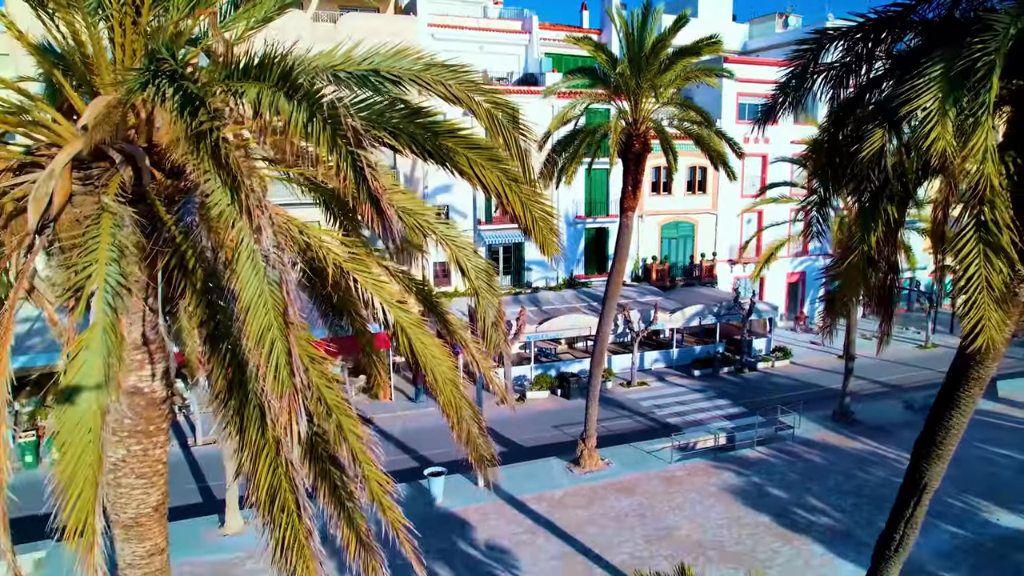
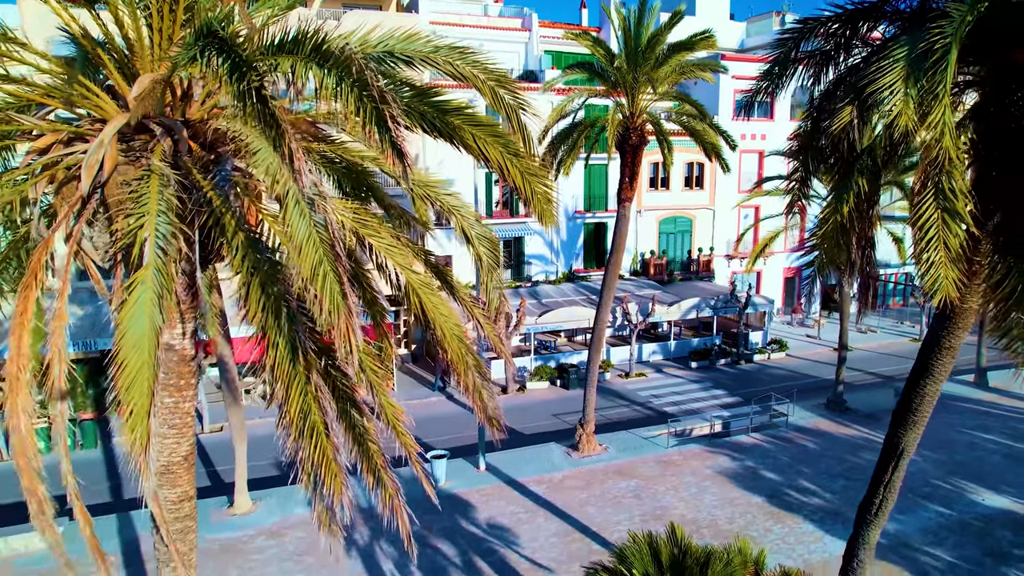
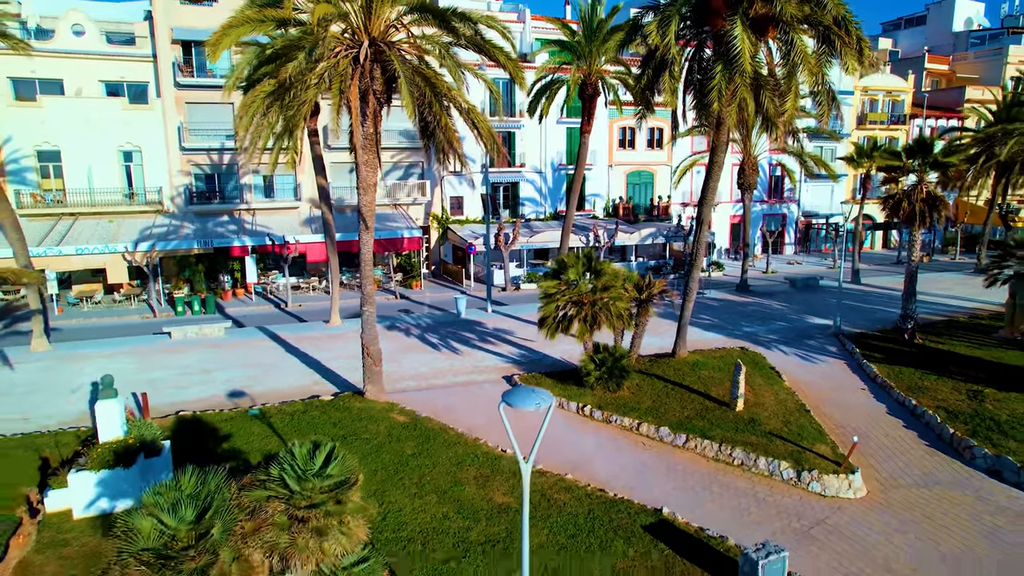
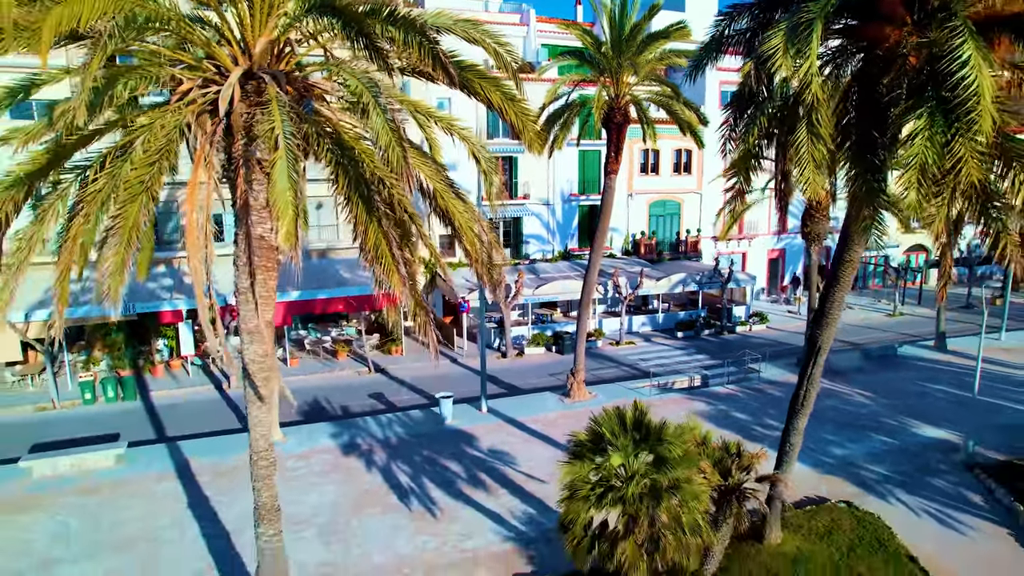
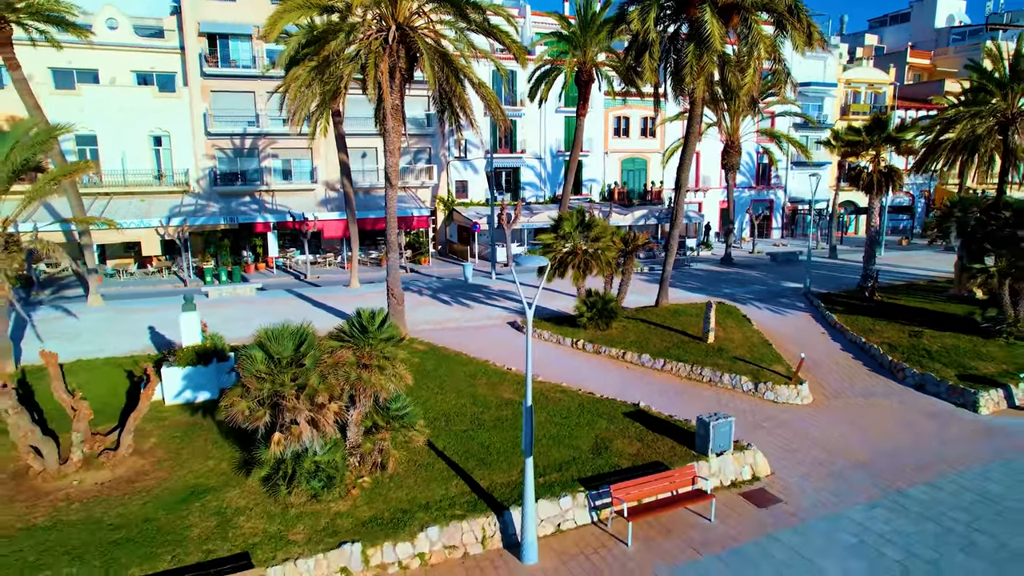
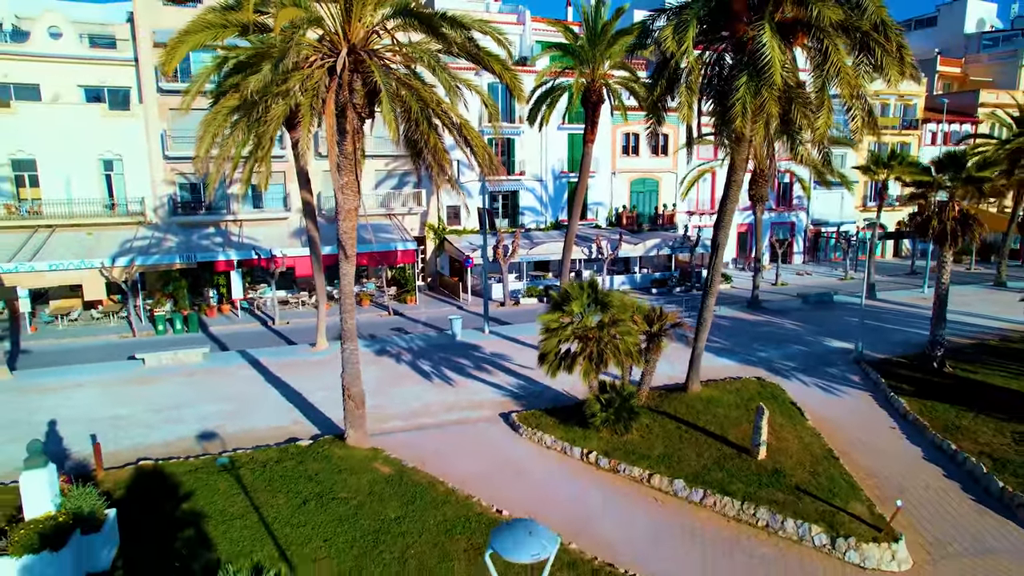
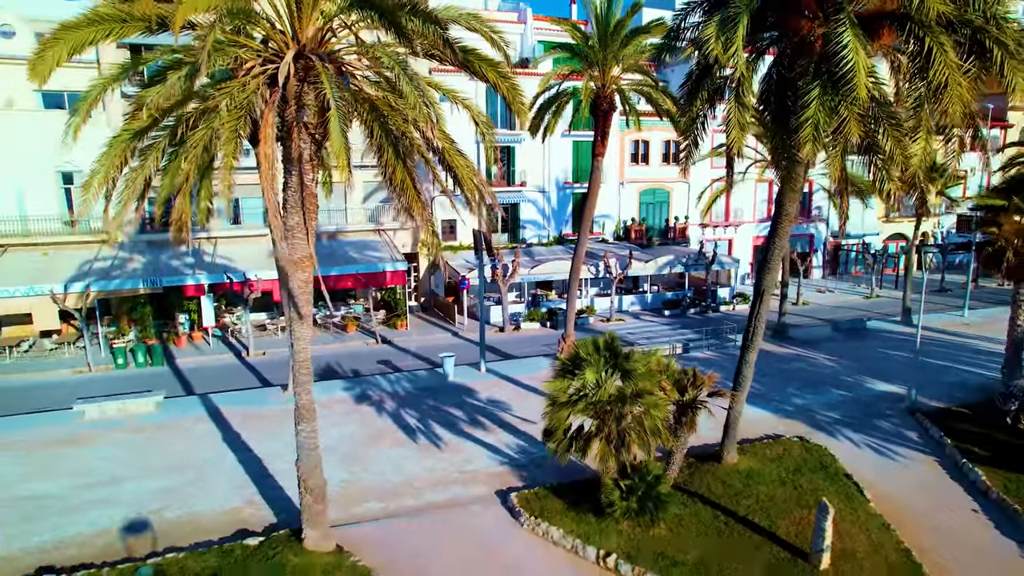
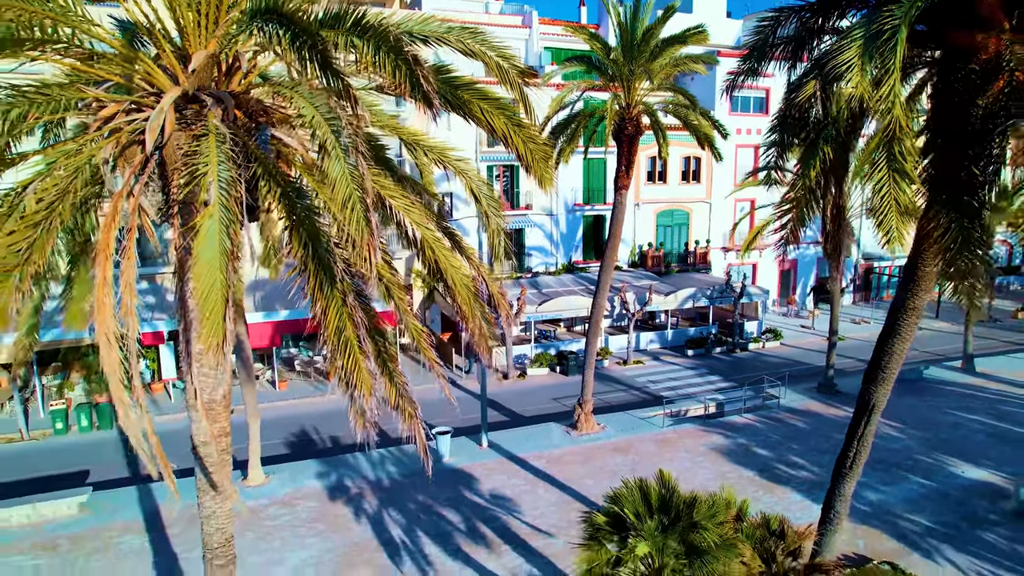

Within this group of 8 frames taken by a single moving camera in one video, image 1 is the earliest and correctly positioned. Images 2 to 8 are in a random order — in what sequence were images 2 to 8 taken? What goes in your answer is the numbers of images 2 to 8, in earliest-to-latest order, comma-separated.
2, 8, 4, 7, 6, 3, 5
